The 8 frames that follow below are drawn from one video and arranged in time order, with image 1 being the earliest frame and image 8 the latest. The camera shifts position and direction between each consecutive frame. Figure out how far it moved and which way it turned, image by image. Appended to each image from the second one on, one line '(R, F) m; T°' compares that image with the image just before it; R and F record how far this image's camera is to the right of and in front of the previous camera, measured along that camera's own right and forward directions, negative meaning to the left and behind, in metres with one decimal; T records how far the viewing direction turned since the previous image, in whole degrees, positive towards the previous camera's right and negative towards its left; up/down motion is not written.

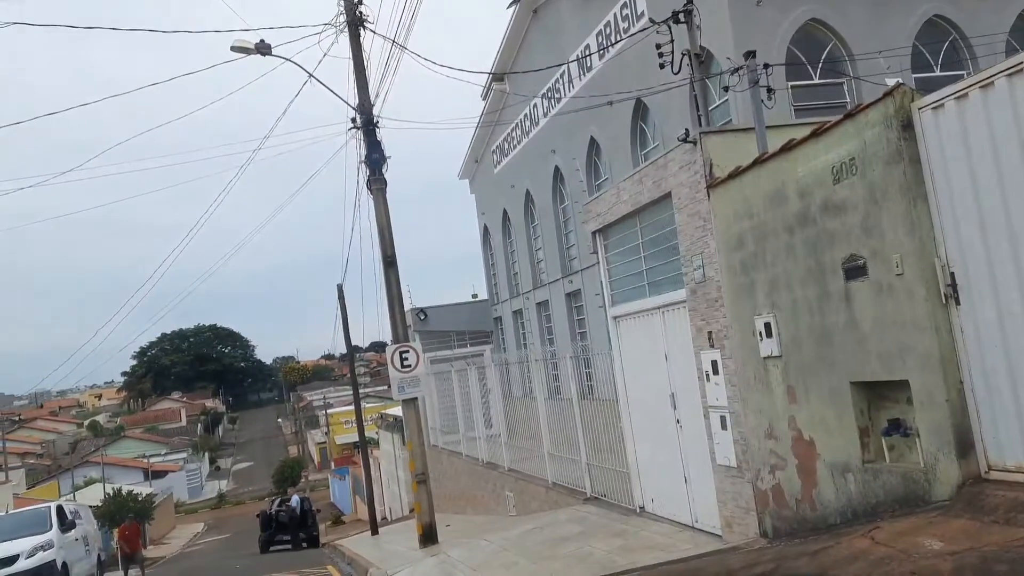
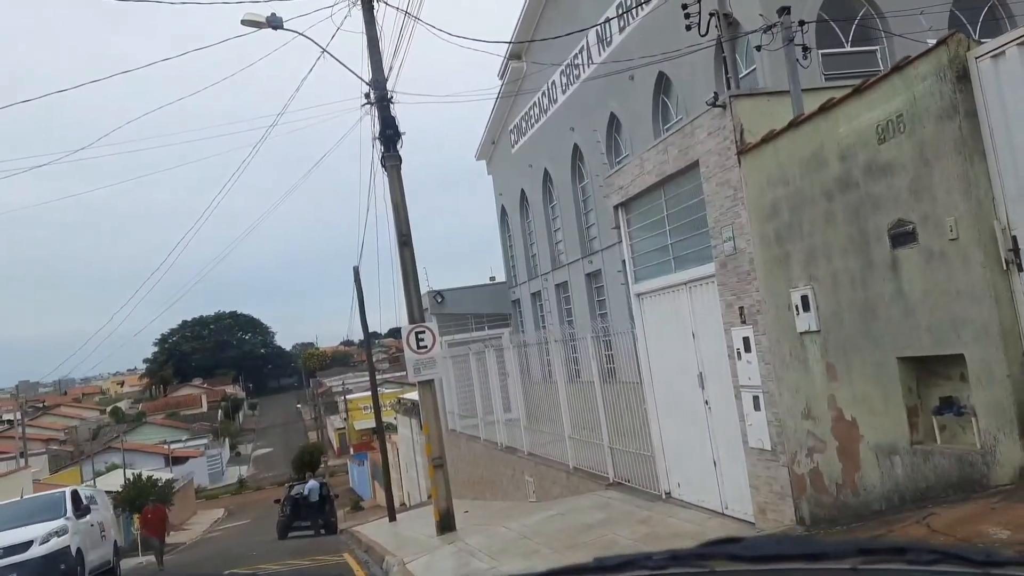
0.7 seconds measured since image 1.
(0.0, +0.4) m; -1°
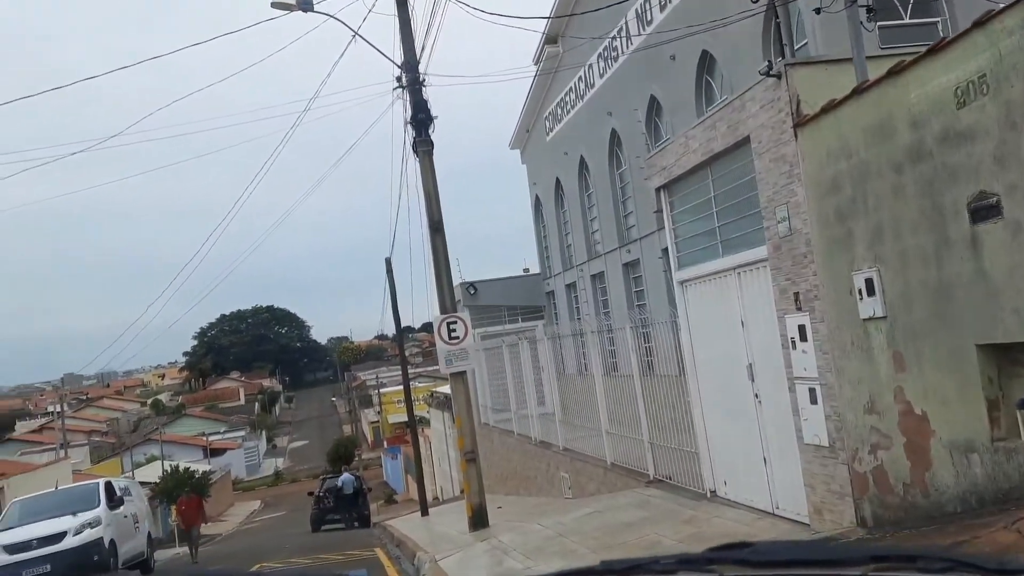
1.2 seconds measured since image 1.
(0.0, +0.5) m; -2°
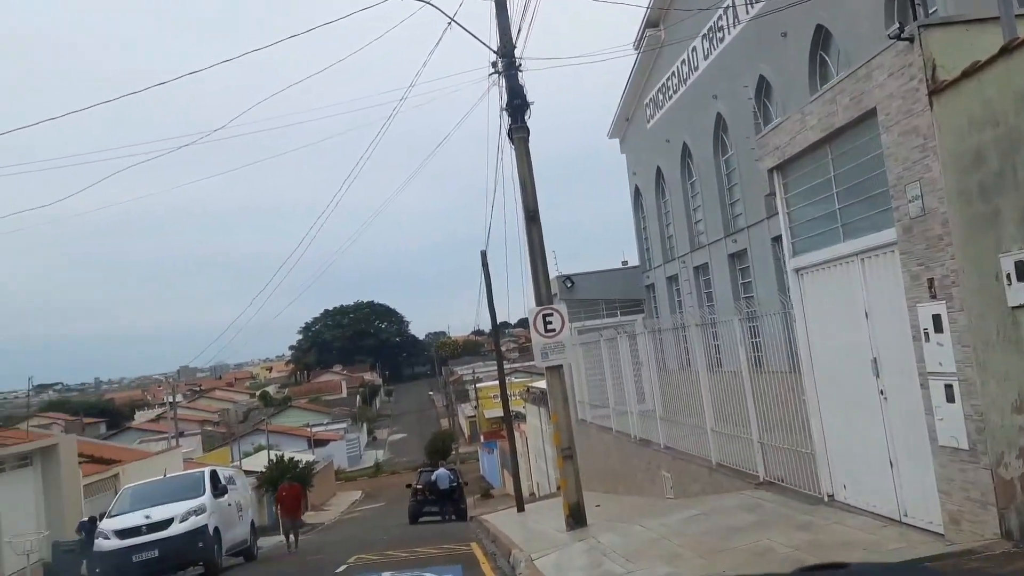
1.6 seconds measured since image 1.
(0.0, +0.4) m; -6°
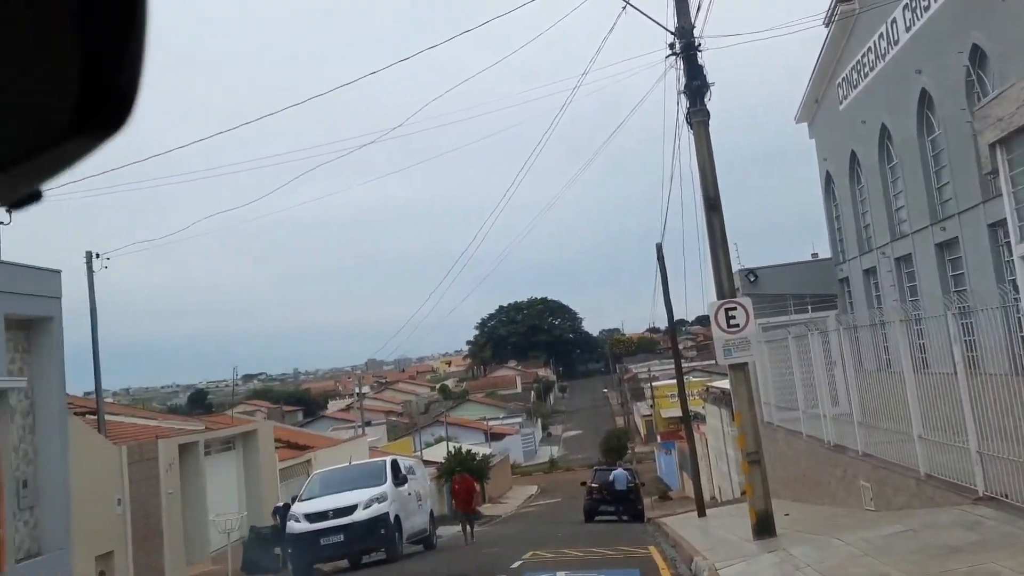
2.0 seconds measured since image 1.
(-0.1, +0.4) m; -11°
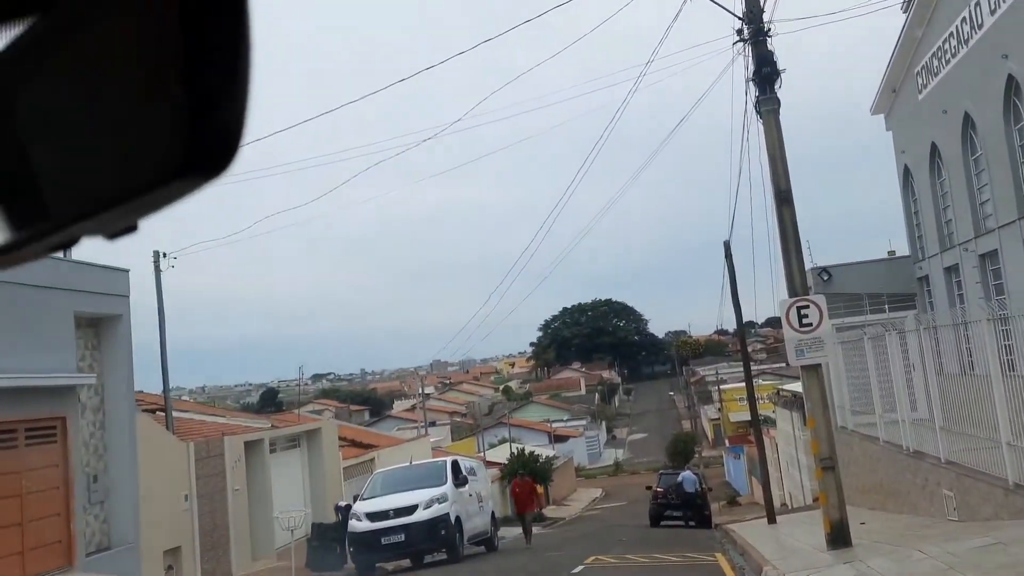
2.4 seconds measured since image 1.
(0.0, +0.2) m; -4°
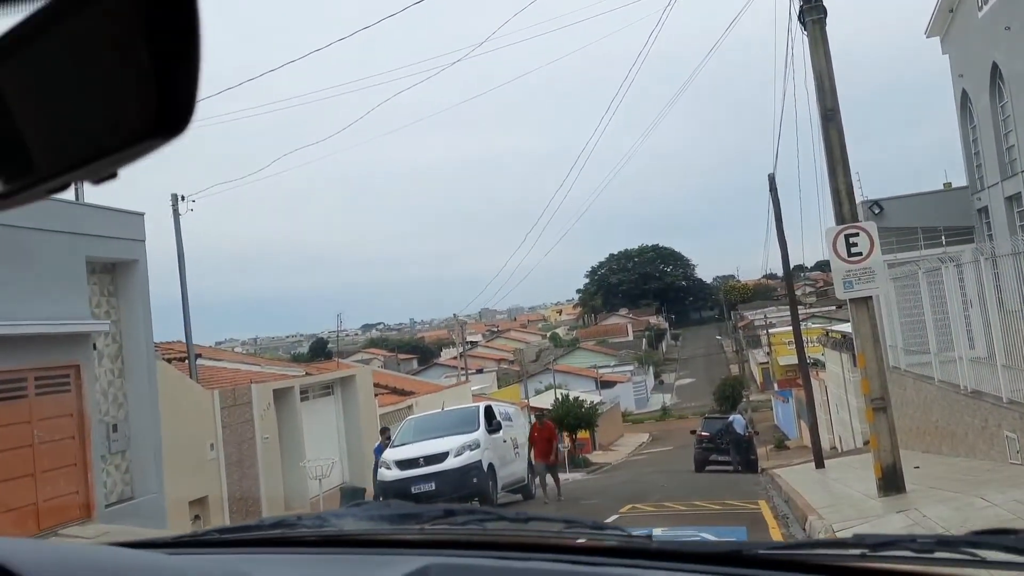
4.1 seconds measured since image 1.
(+0.3, +0.7) m; -3°
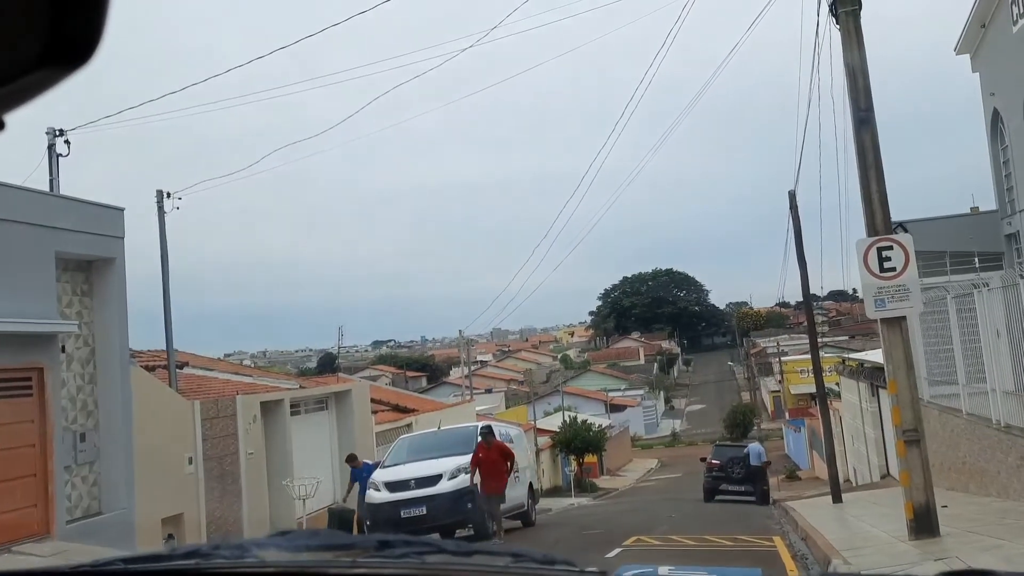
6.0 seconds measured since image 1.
(+0.2, +0.9) m; -1°
